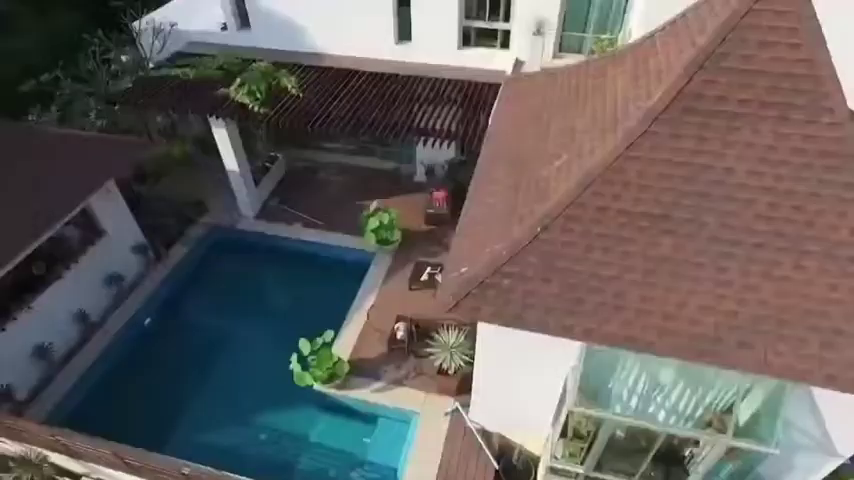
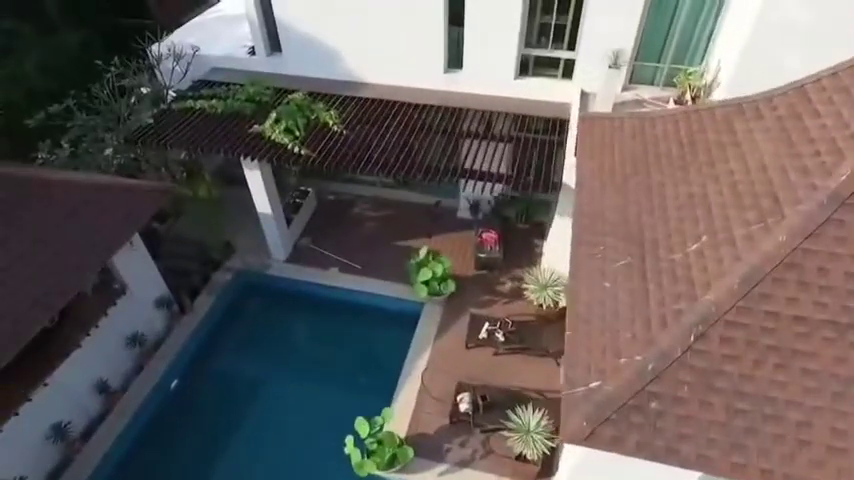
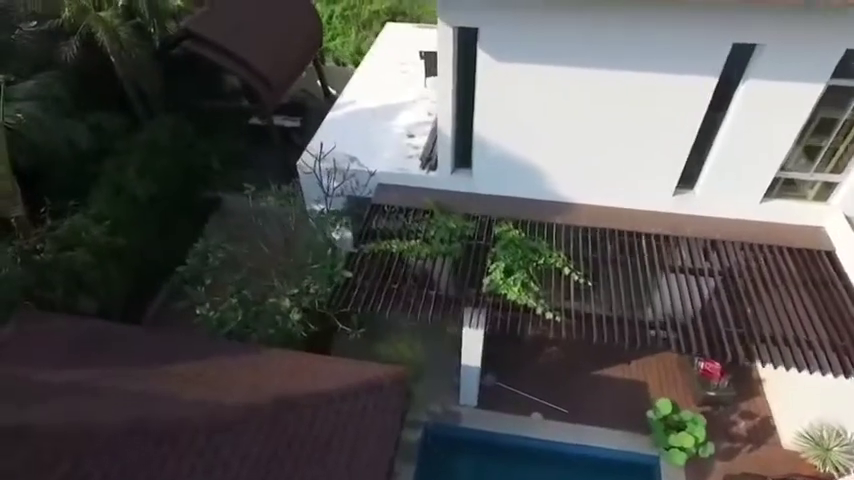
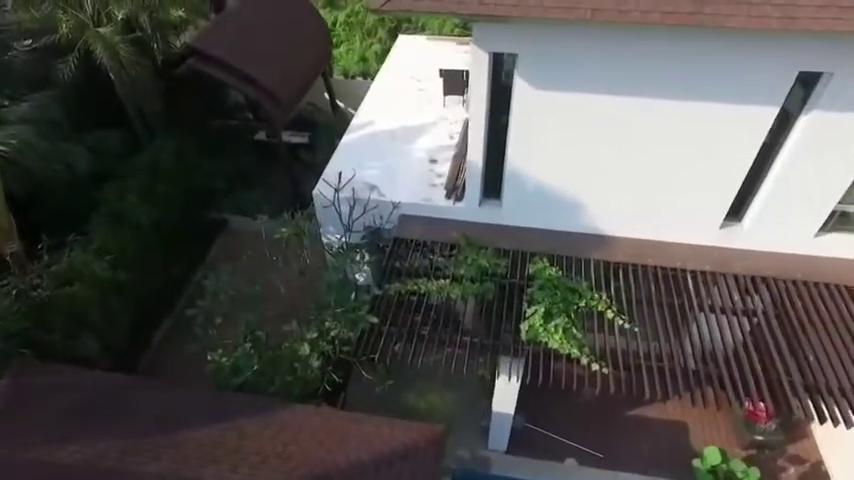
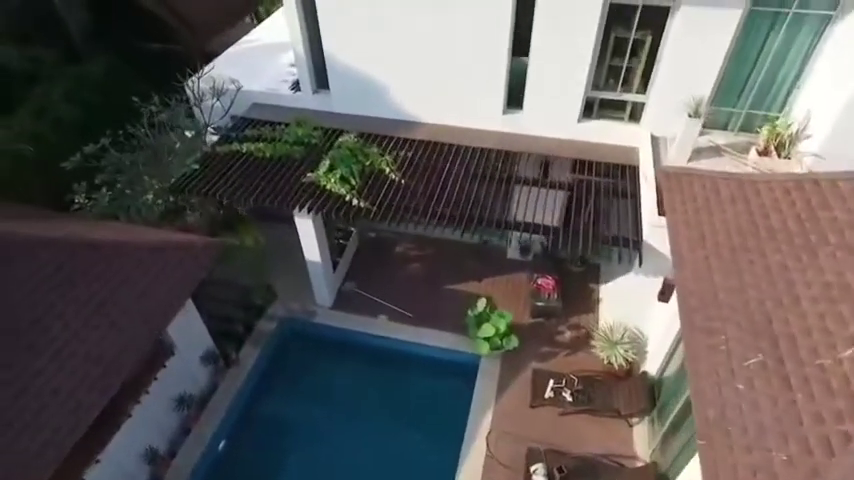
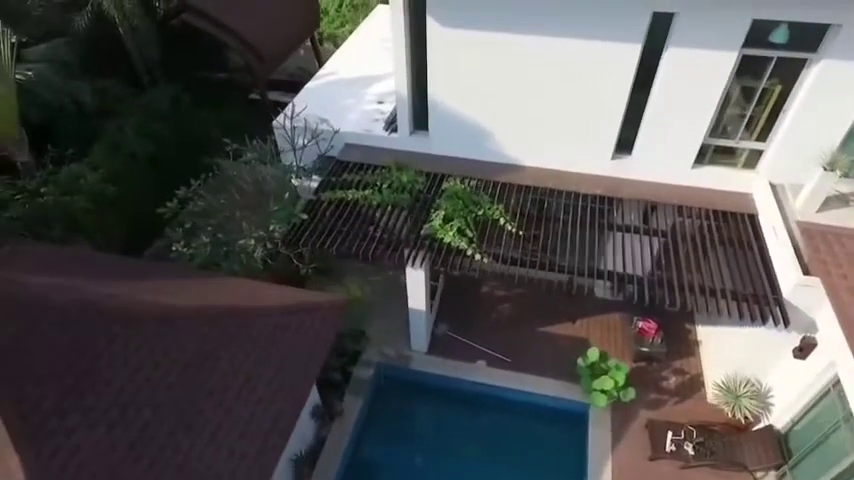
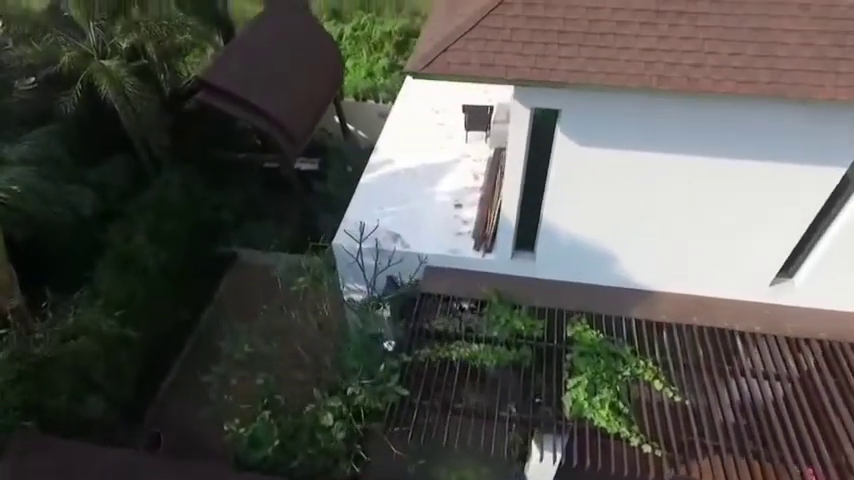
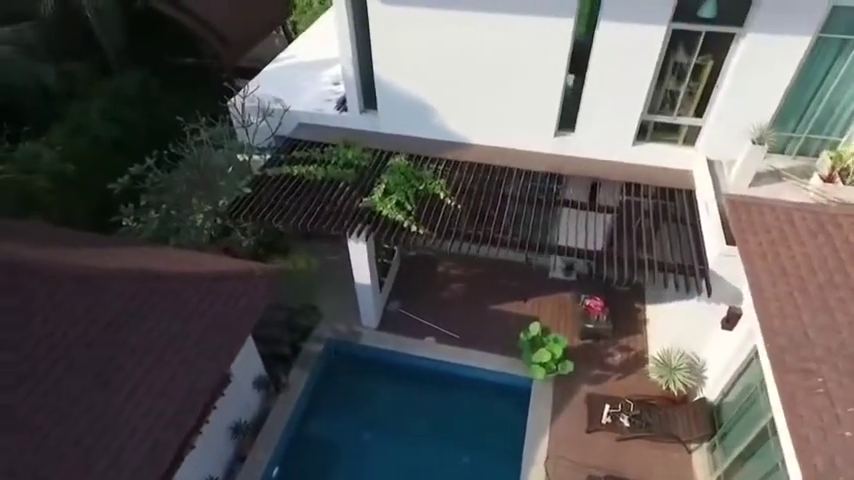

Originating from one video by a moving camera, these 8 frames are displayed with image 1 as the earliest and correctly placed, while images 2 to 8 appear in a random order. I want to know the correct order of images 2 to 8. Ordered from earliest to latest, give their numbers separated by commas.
2, 5, 8, 6, 3, 4, 7
